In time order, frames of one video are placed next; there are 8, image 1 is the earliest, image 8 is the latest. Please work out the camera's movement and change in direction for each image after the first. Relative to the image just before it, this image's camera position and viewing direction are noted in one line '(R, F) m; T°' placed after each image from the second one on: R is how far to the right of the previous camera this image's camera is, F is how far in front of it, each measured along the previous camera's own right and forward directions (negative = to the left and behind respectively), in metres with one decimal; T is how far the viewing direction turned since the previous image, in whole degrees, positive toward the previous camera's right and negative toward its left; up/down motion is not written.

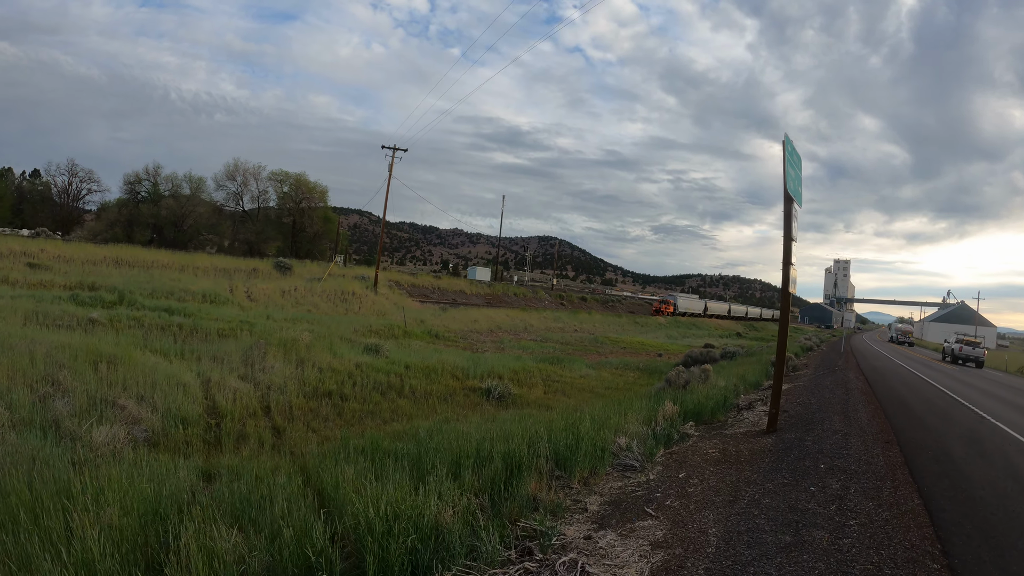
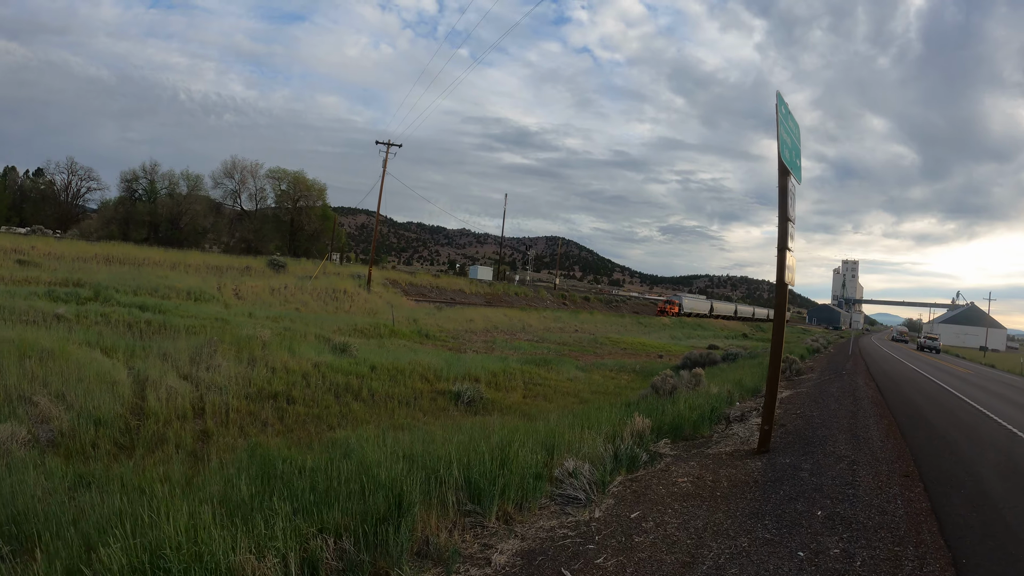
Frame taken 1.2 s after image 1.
(+0.7, +1.2) m; -1°
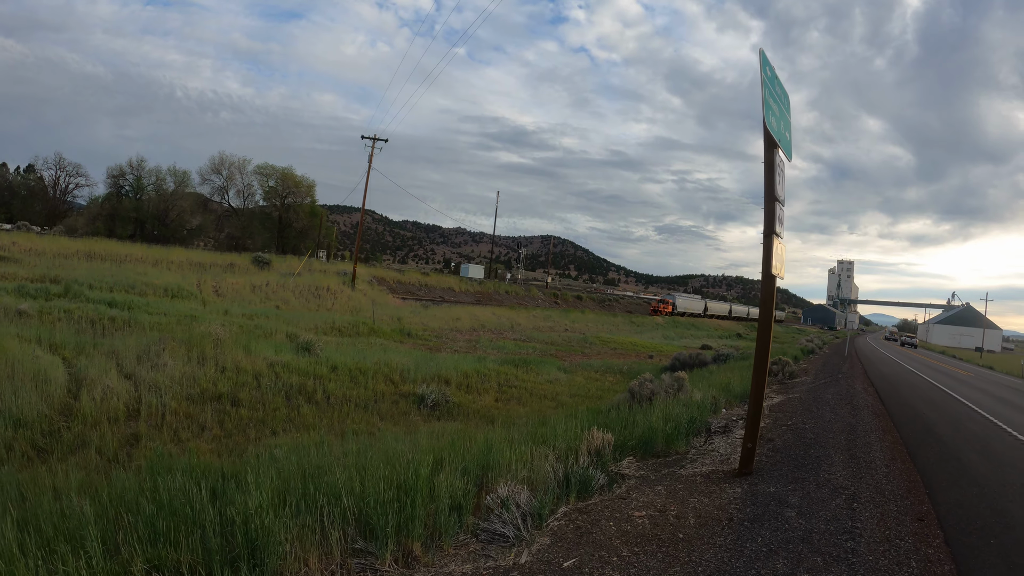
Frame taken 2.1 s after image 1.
(+0.5, +0.9) m; 0°
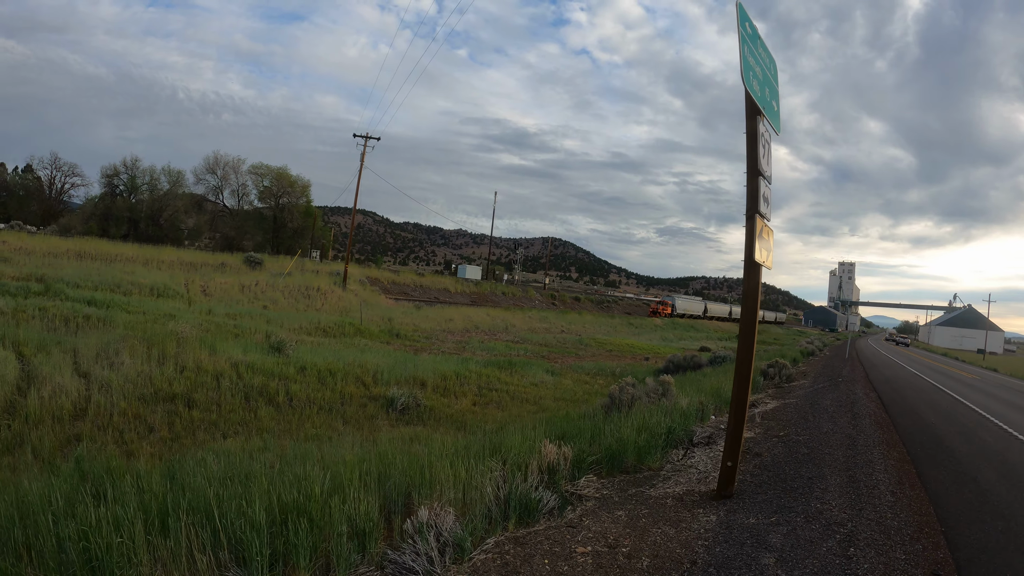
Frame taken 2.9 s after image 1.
(+0.5, +0.7) m; 0°
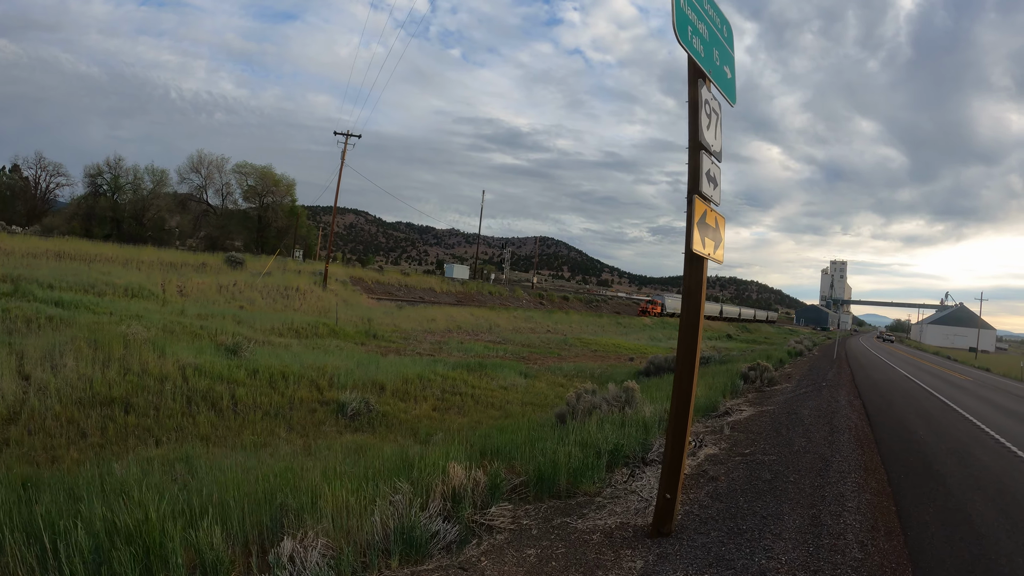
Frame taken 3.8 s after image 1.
(+0.6, +0.7) m; +1°
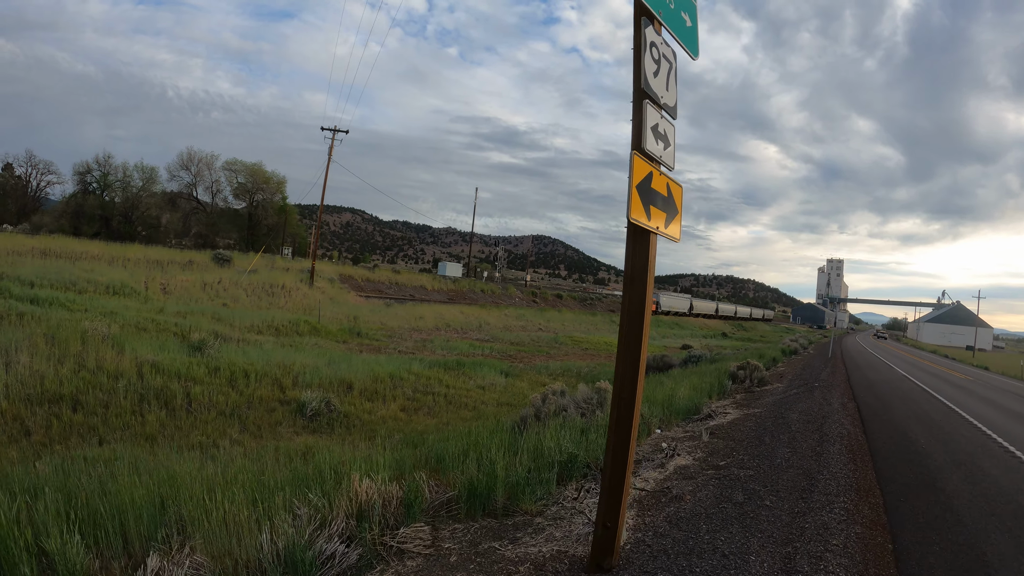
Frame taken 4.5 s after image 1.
(+0.4, +0.6) m; 0°
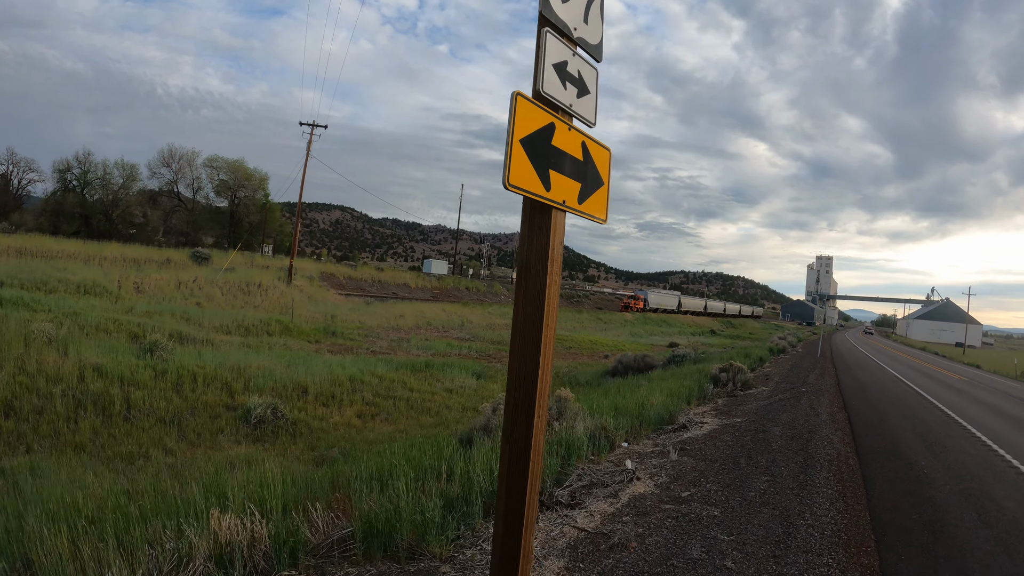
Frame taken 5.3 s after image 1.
(+0.5, +0.6) m; +1°
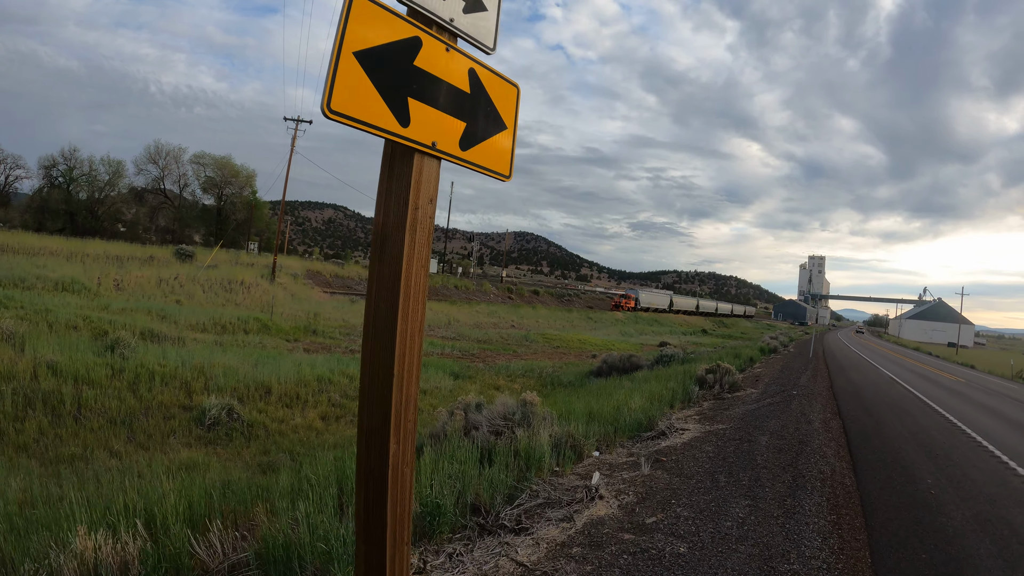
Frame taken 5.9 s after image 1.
(+0.4, +0.4) m; +1°
